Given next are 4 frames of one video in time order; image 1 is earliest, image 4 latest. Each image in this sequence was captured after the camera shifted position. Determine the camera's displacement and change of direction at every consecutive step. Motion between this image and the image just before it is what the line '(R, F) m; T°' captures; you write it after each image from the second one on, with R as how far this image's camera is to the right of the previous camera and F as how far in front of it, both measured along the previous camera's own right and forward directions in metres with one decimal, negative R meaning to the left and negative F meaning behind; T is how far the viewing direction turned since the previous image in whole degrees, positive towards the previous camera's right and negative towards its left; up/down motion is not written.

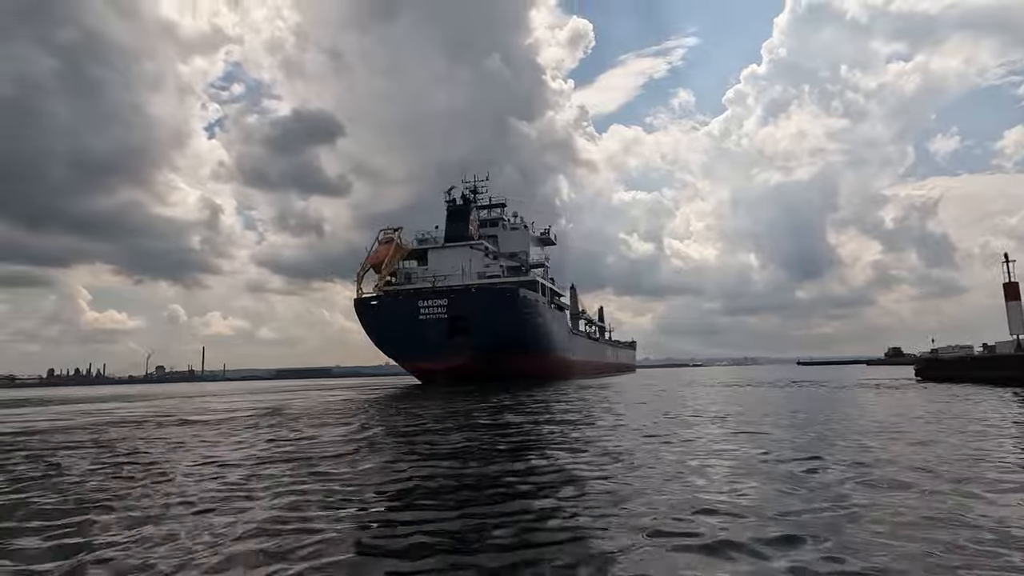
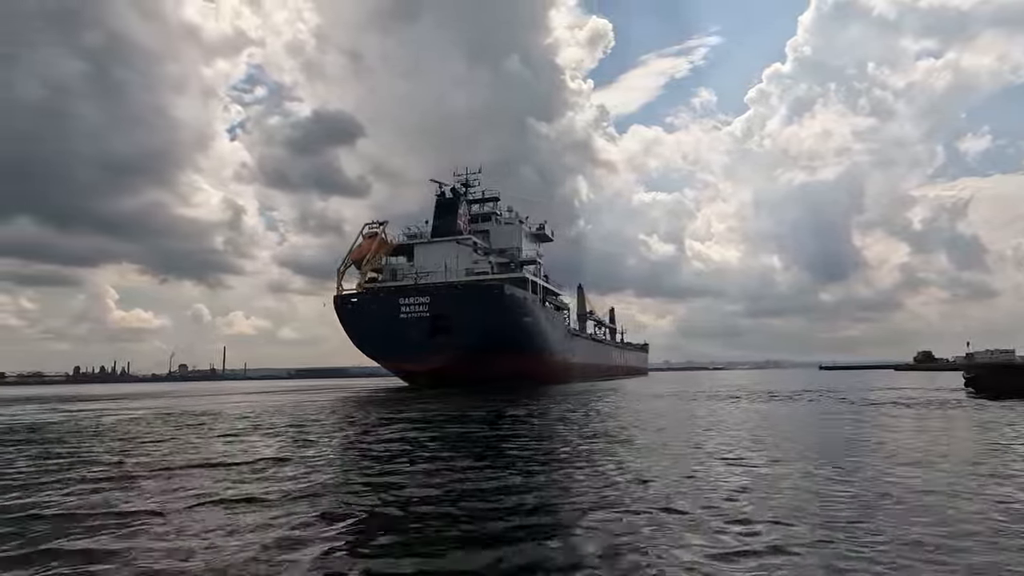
(+1.2, +1.8) m; -2°
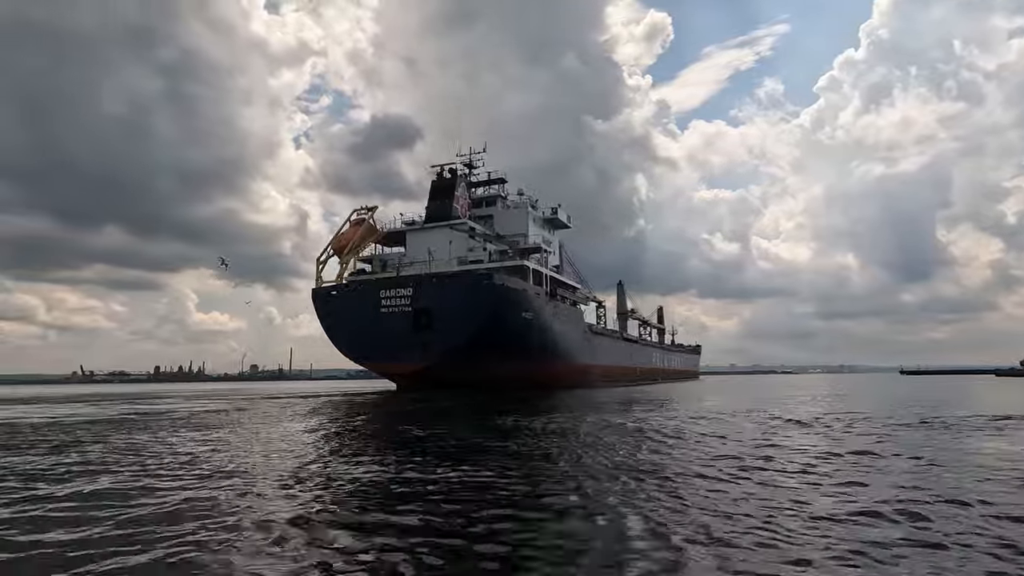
(+2.1, +3.4) m; -6°
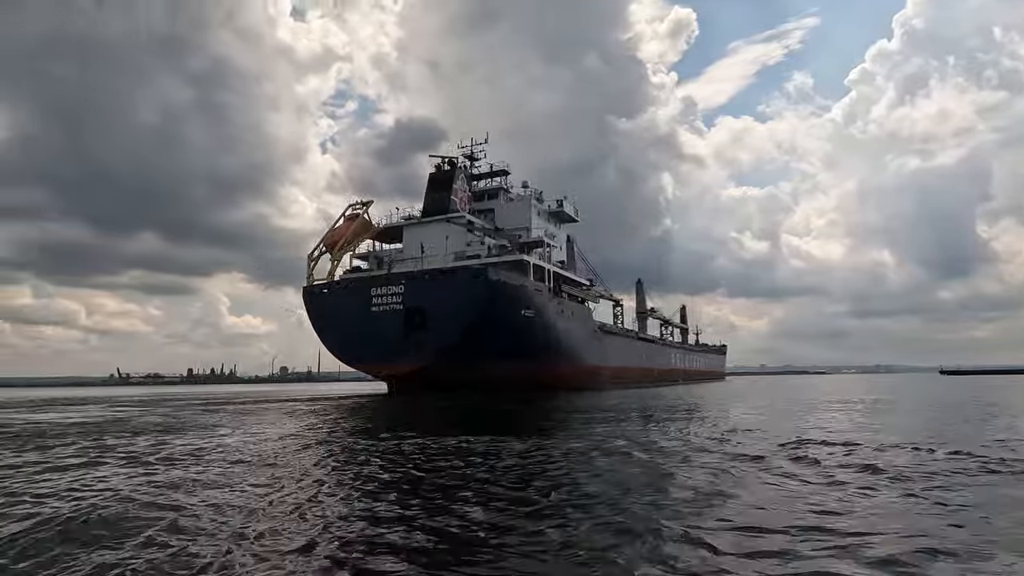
(+0.9, +1.3) m; -3°
